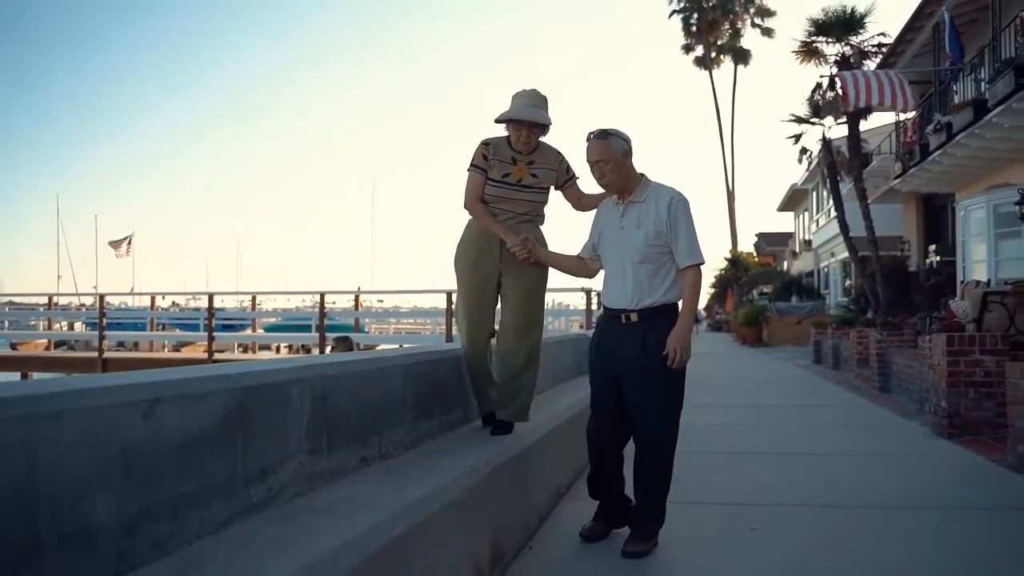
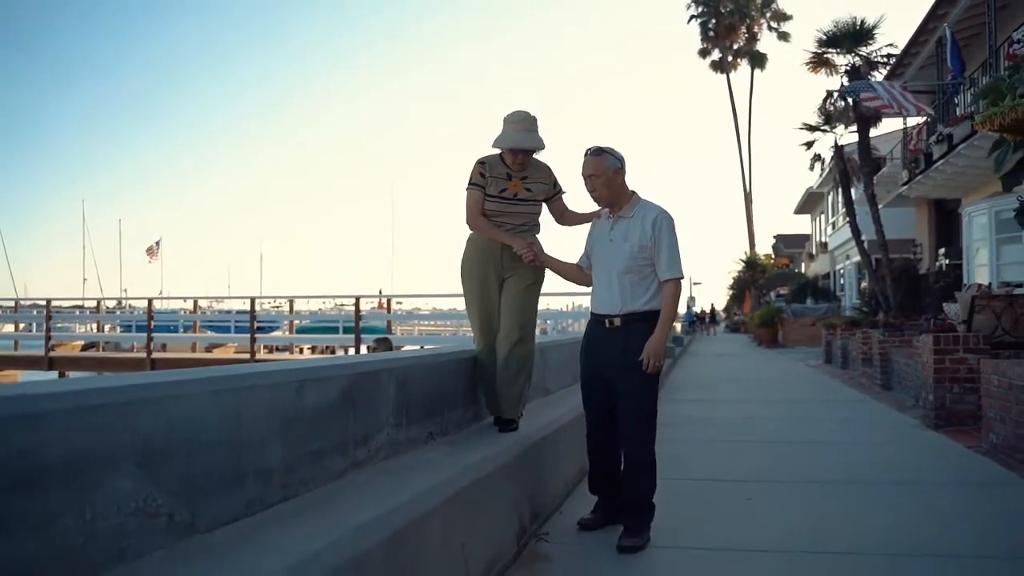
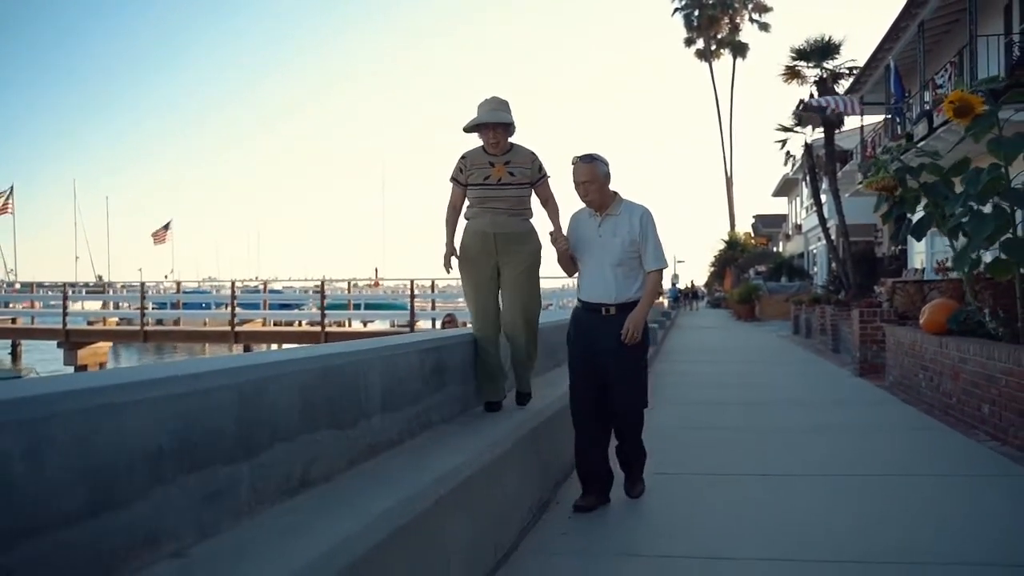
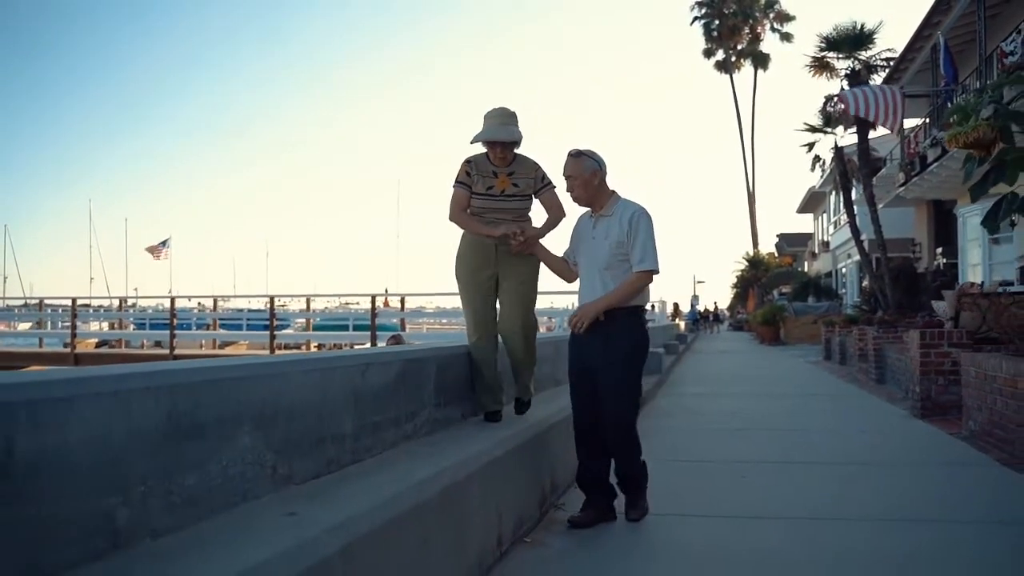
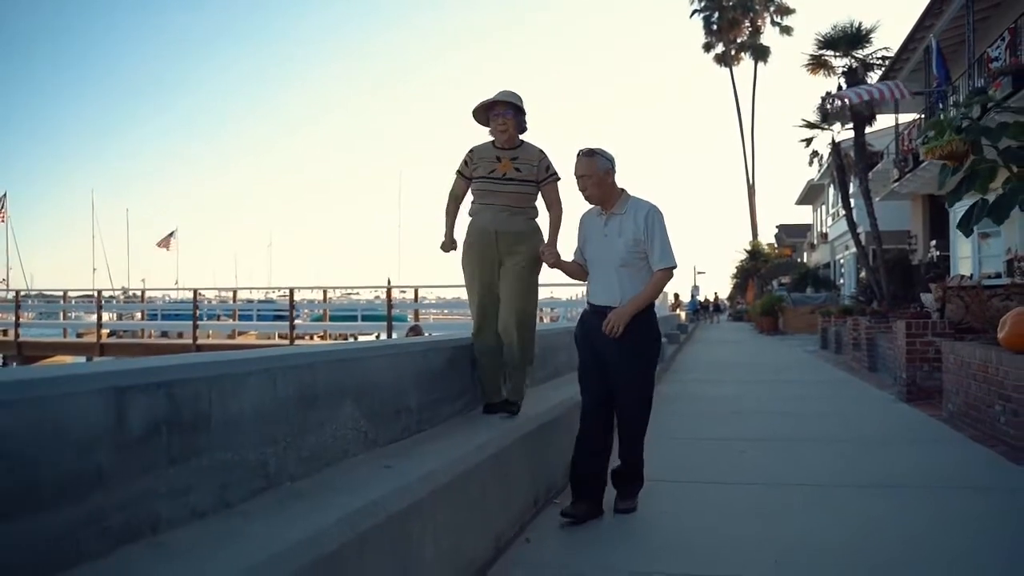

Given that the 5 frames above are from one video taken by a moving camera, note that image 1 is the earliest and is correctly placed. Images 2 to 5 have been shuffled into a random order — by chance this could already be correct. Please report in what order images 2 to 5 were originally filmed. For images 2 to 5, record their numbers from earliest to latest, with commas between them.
2, 4, 5, 3
